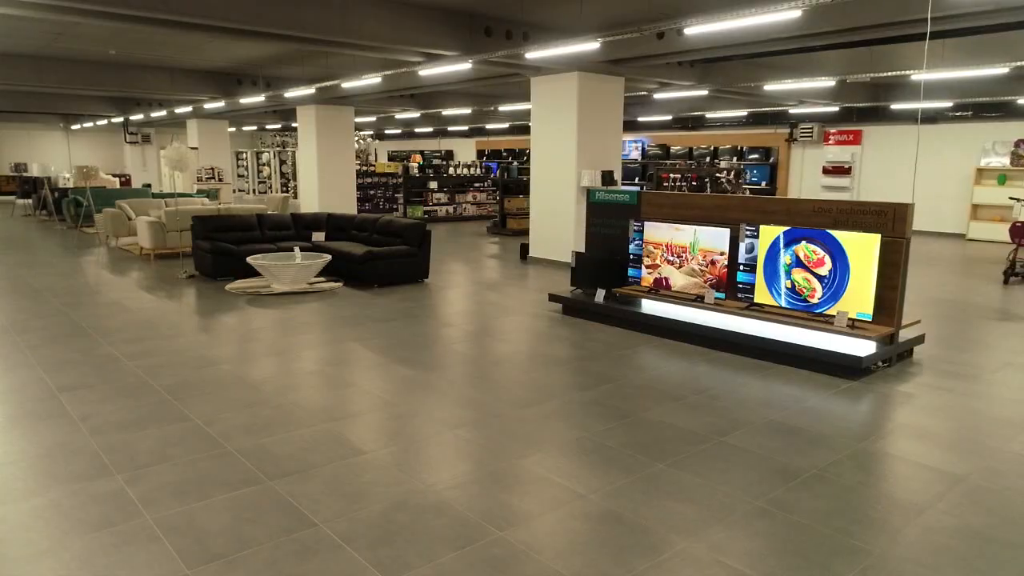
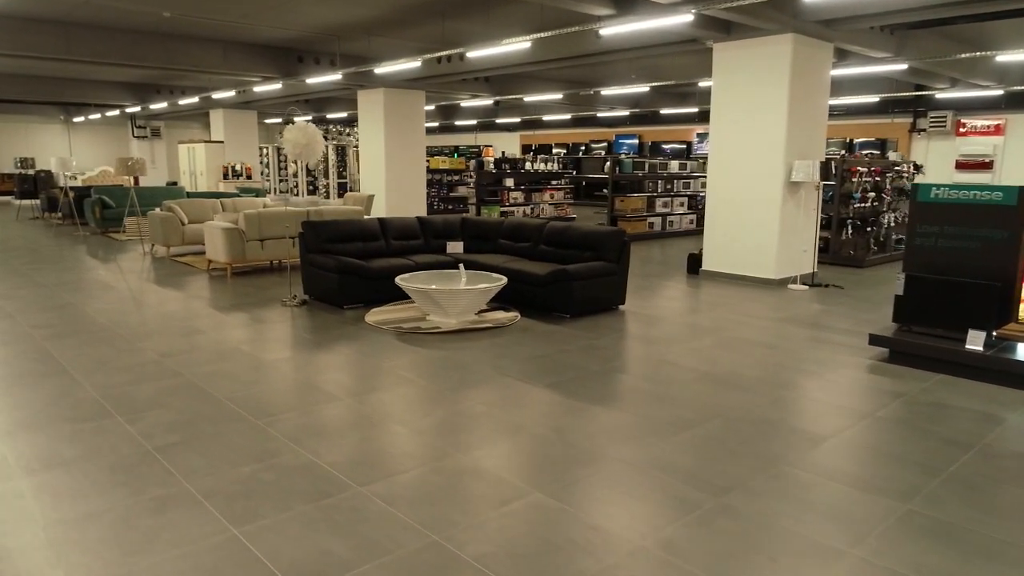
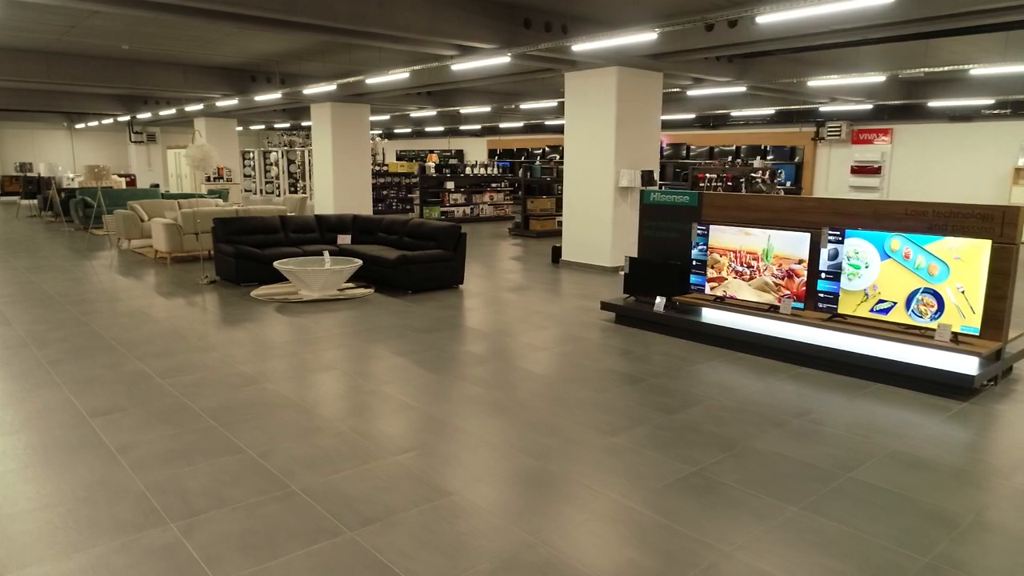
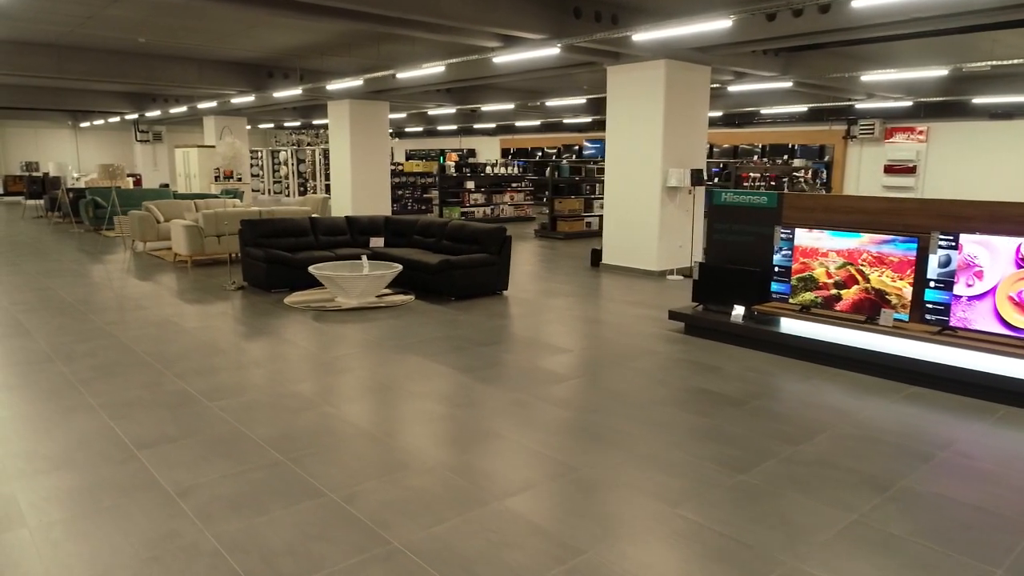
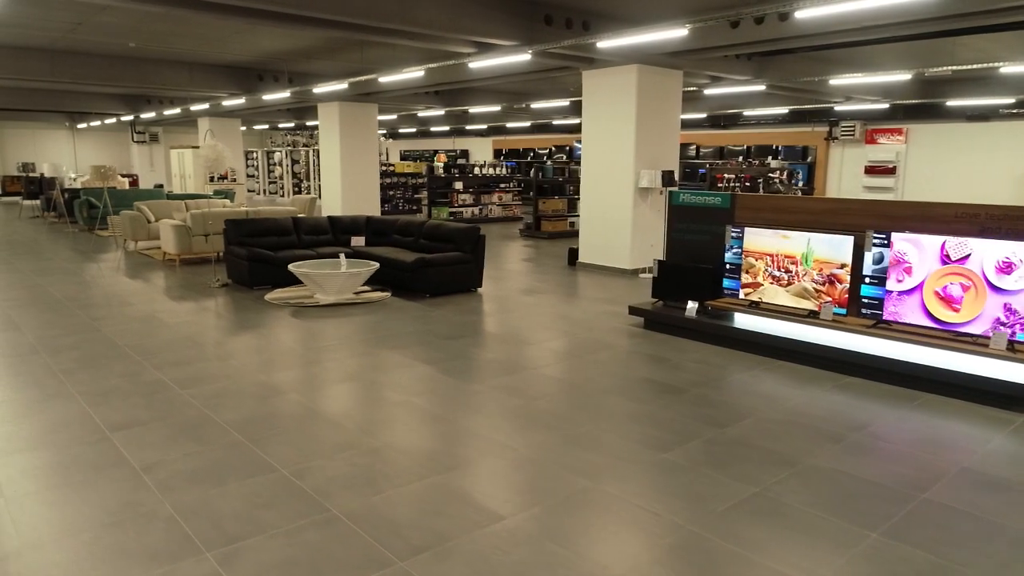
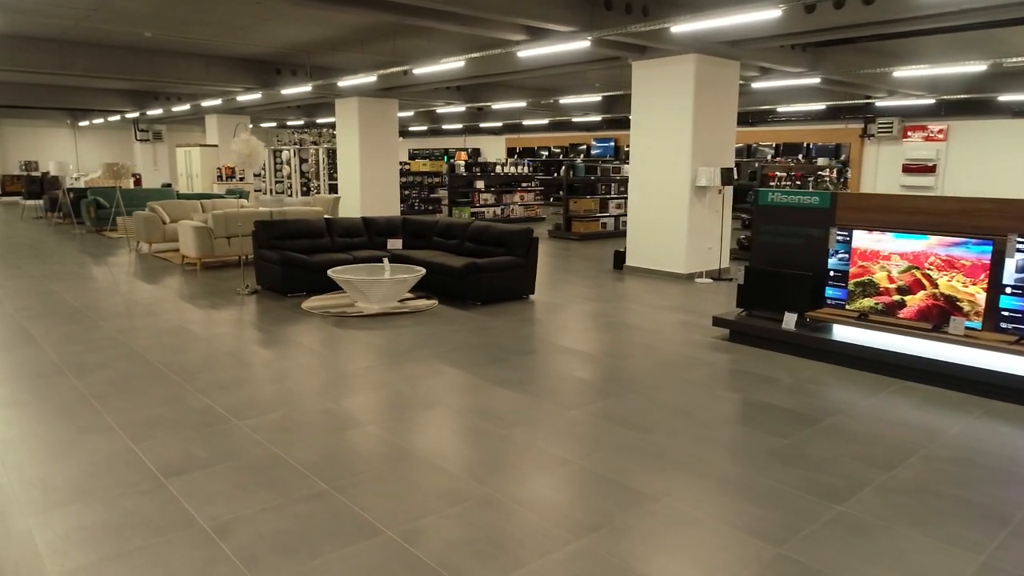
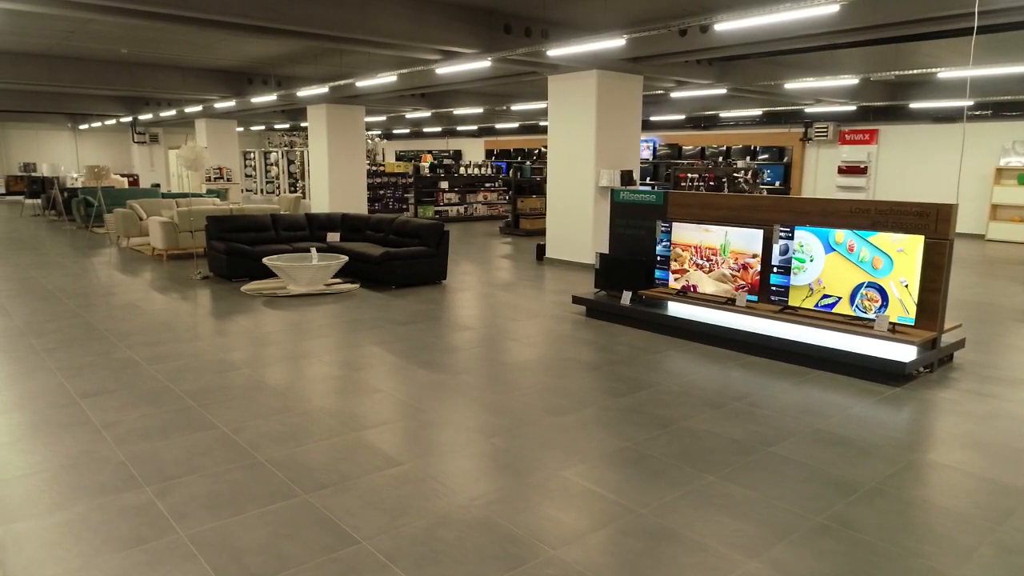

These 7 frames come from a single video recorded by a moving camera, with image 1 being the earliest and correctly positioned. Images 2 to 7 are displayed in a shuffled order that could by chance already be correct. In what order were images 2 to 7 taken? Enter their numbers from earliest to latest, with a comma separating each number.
7, 3, 5, 4, 6, 2
